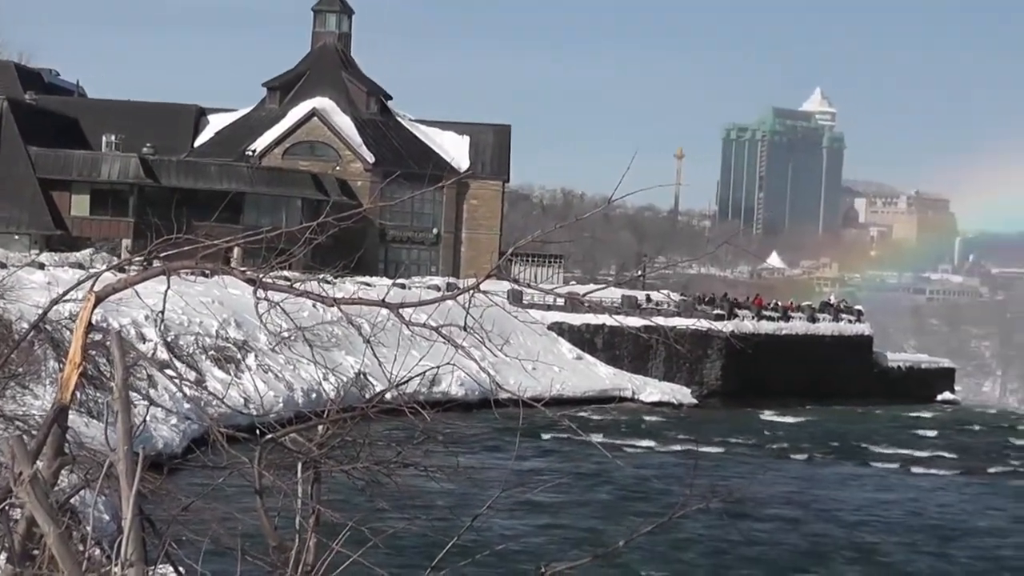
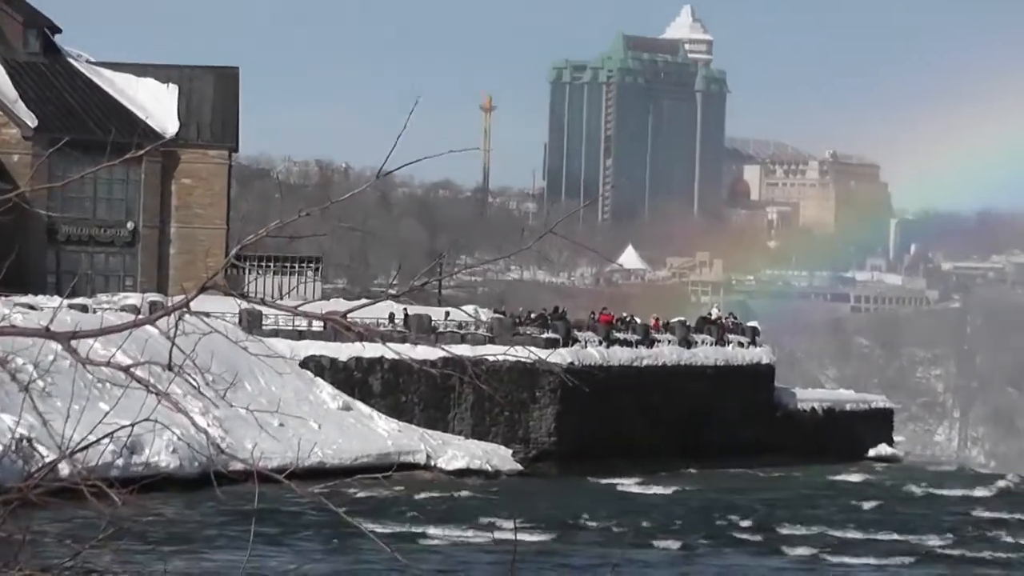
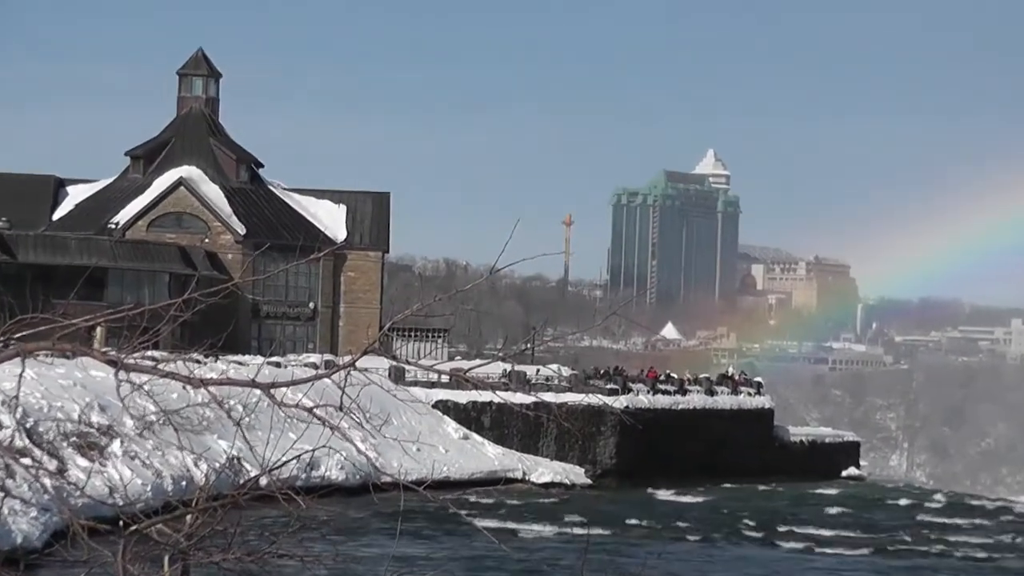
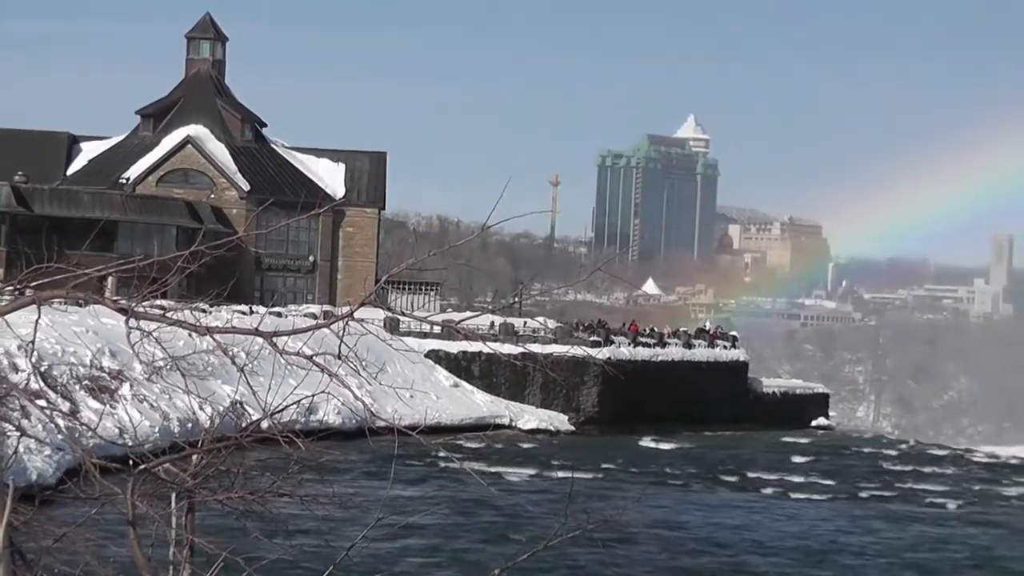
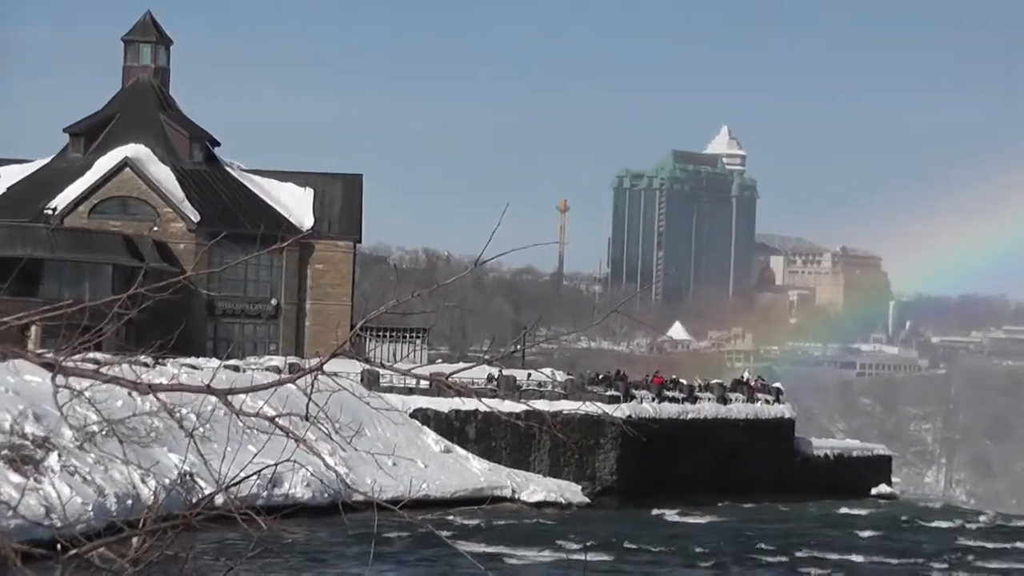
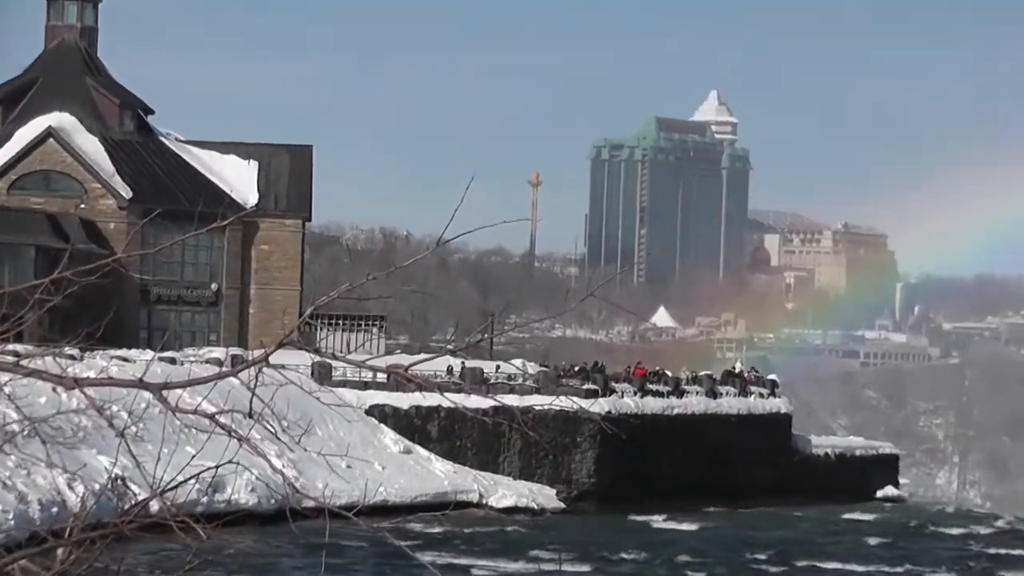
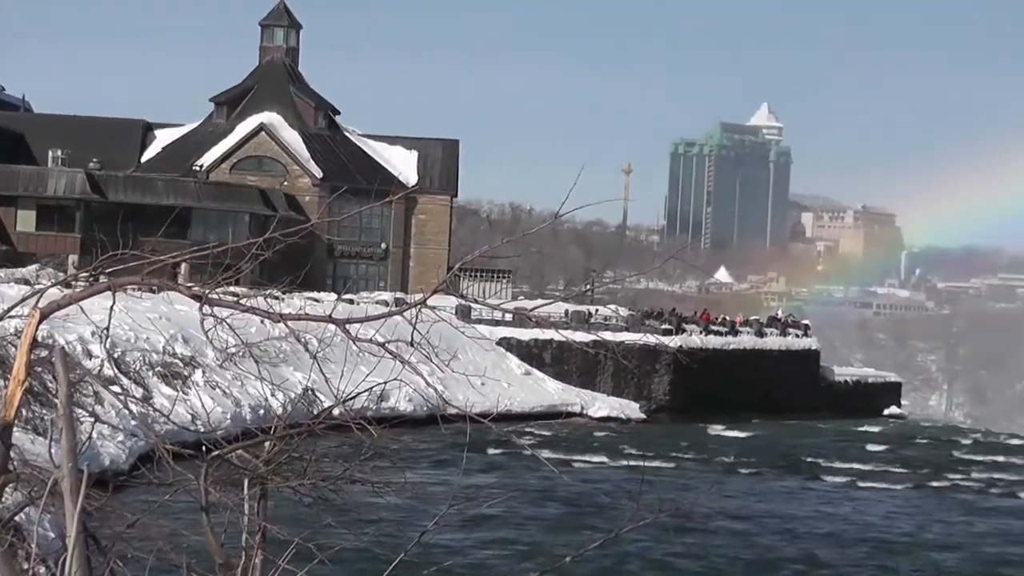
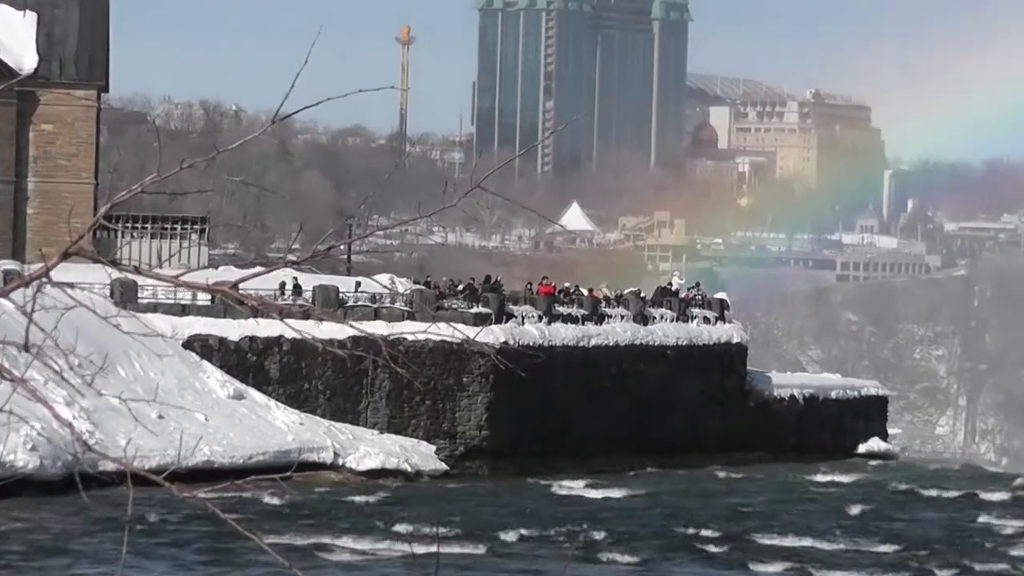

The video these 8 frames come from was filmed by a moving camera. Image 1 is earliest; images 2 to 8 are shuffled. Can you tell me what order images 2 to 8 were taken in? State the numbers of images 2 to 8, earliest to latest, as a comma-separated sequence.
7, 4, 3, 5, 6, 2, 8
